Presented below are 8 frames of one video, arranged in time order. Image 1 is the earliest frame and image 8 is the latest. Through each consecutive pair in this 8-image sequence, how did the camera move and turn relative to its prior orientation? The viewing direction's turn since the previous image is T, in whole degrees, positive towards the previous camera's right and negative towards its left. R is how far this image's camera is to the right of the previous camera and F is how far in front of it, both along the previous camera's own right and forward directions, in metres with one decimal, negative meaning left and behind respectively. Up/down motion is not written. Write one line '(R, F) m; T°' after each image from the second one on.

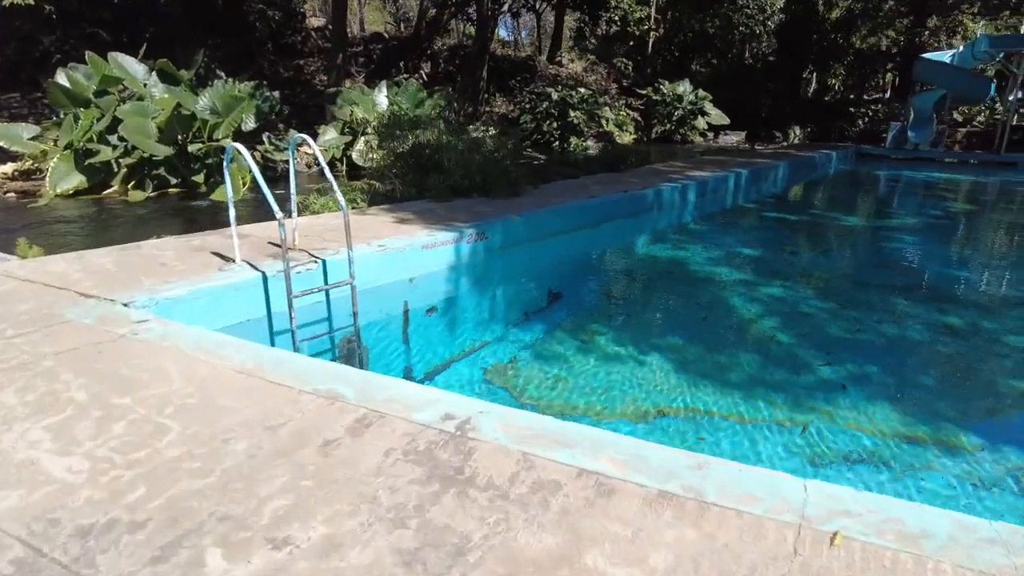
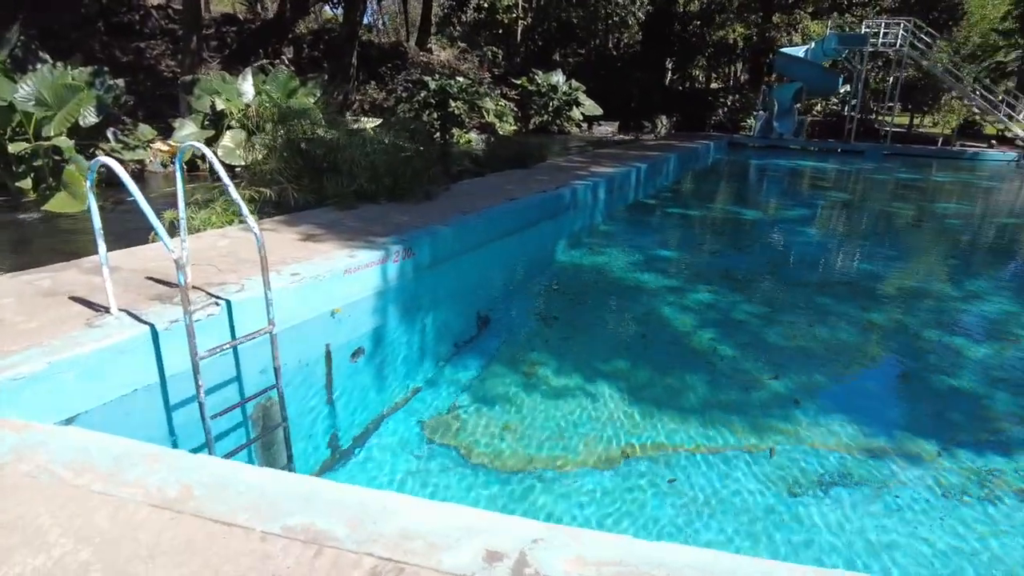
(-0.4, +0.6) m; +11°
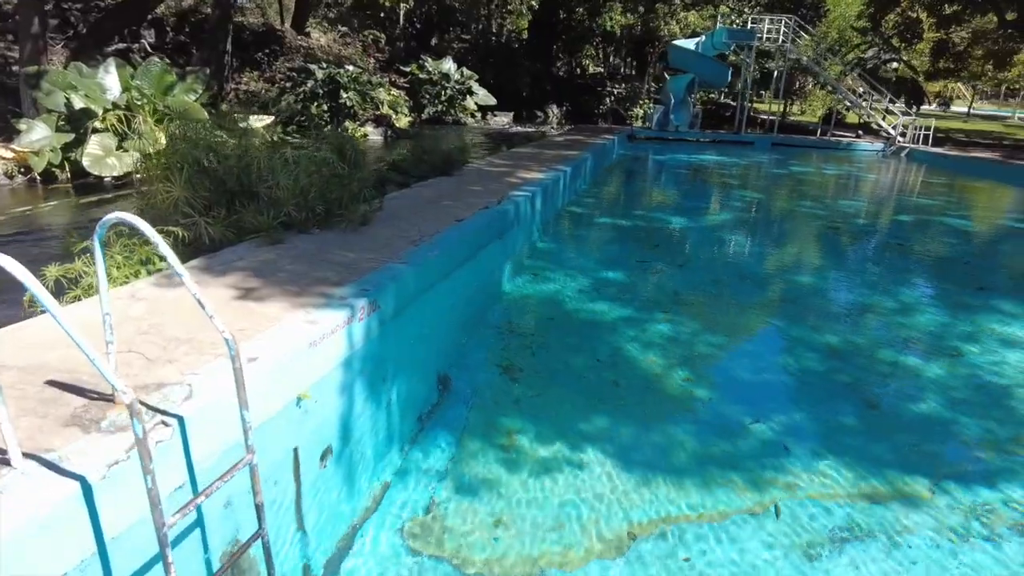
(-0.5, +0.5) m; +10°
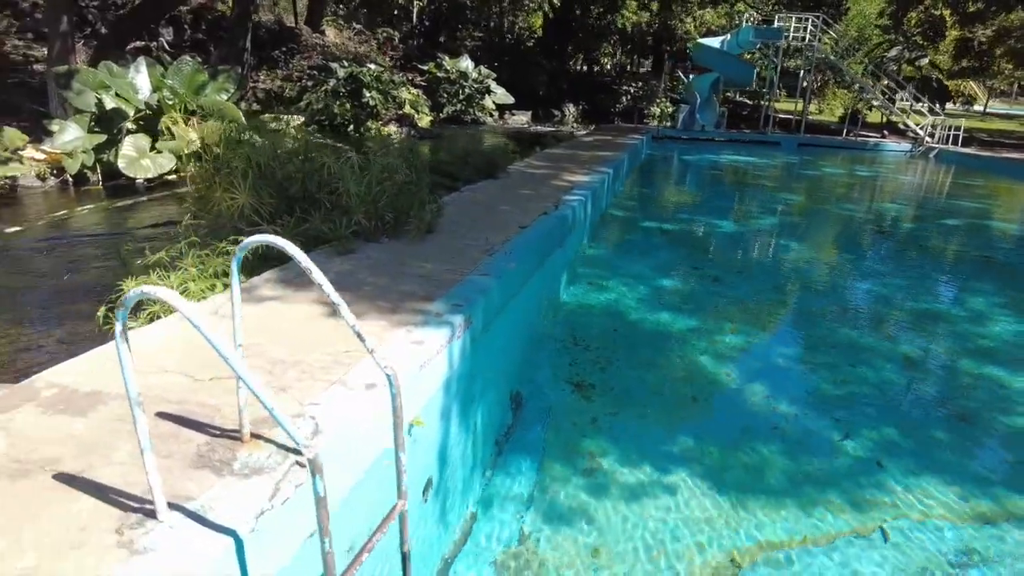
(-0.5, +0.2) m; 0°
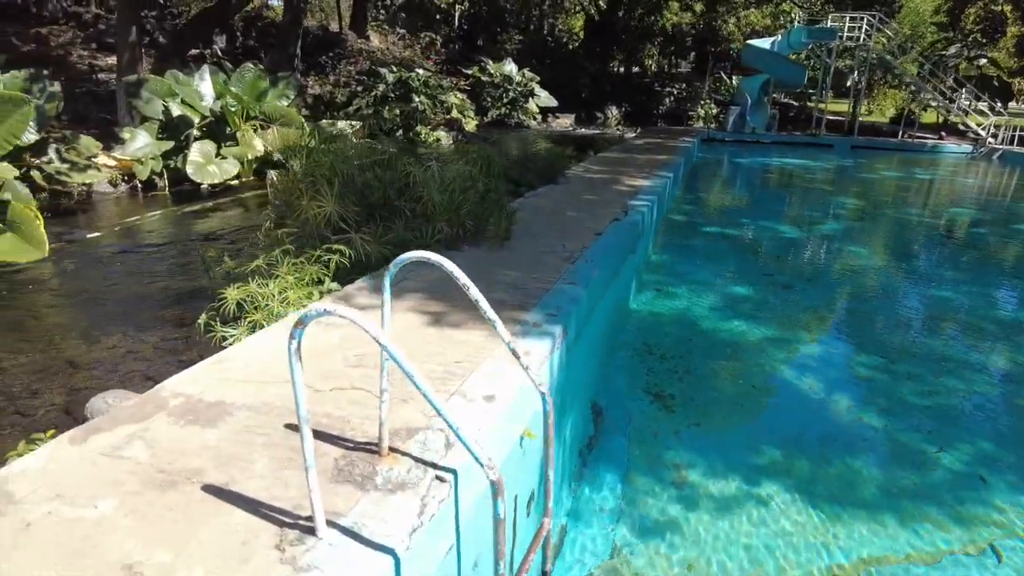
(-0.3, 0.0) m; -3°
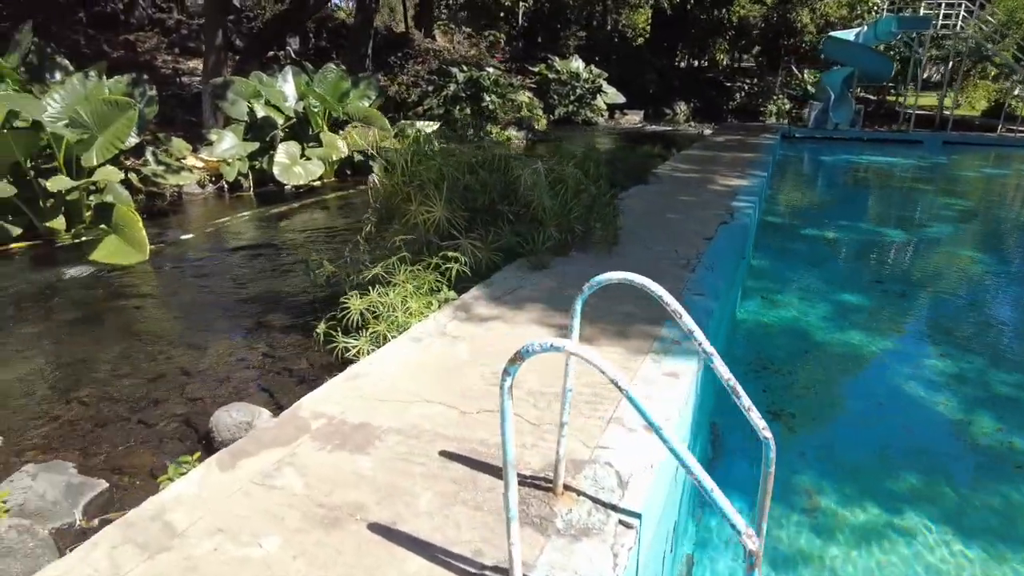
(-0.4, +0.2) m; -4°
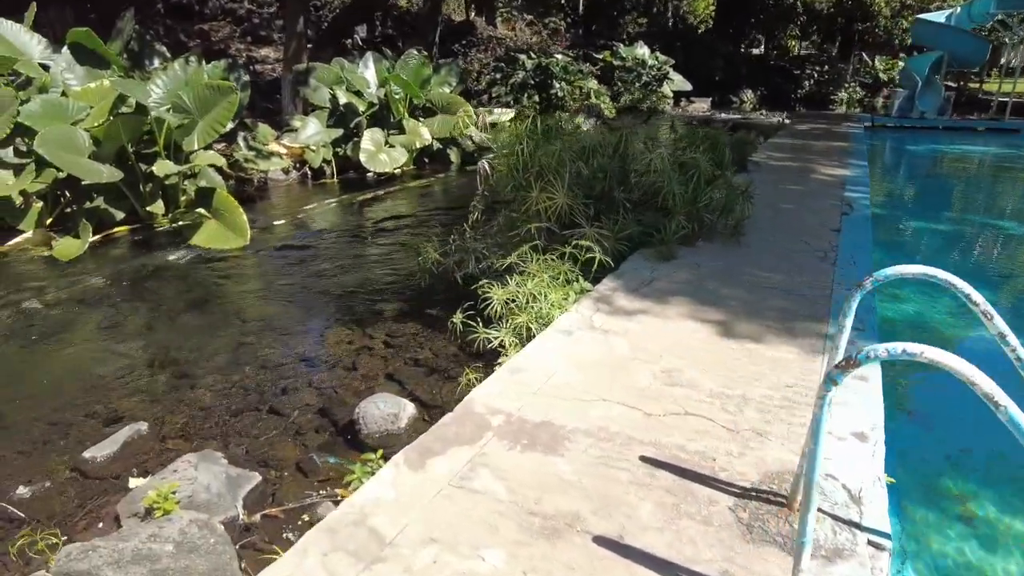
(-0.4, +0.1) m; -4°
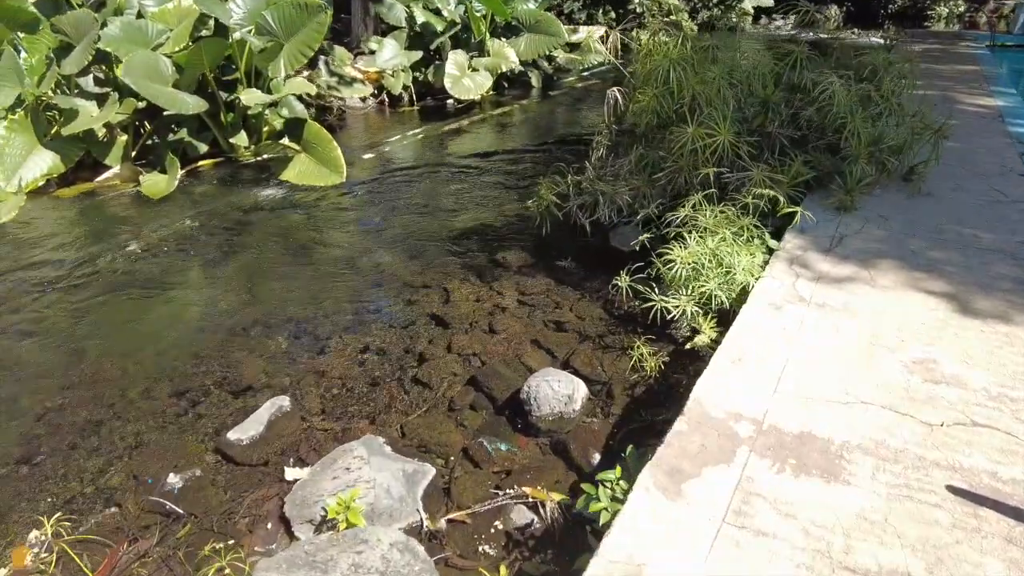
(-0.5, +0.4) m; -4°
